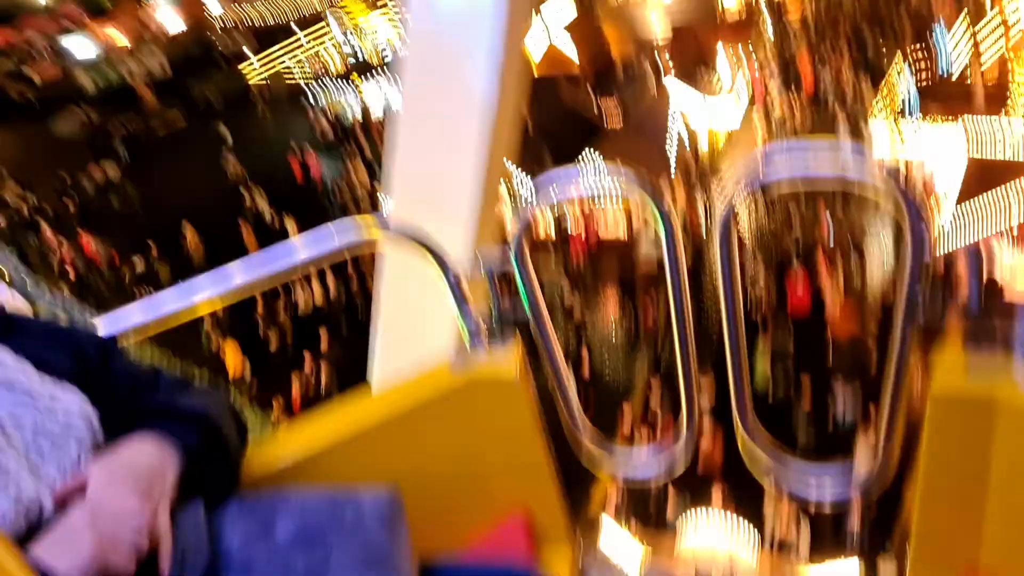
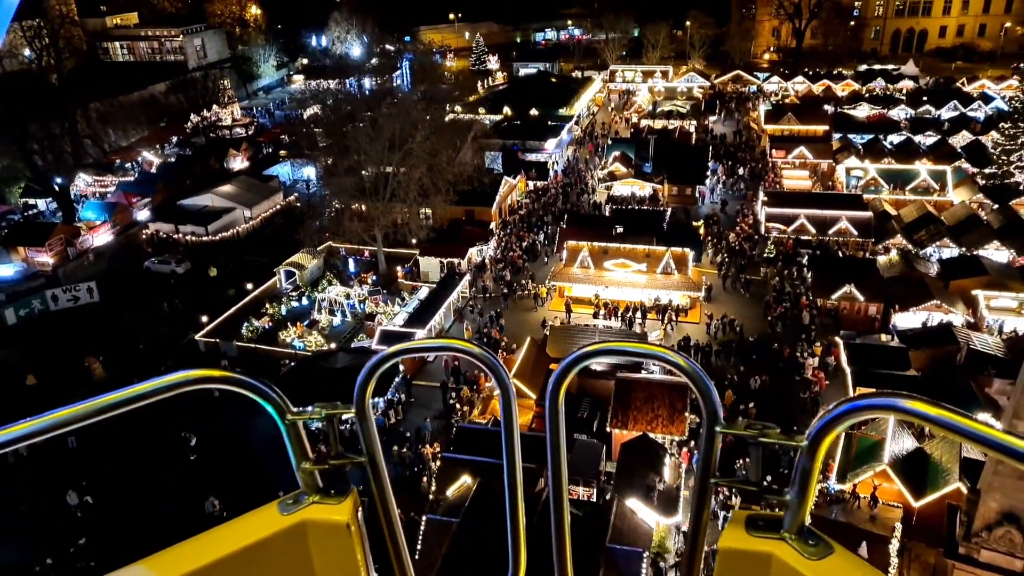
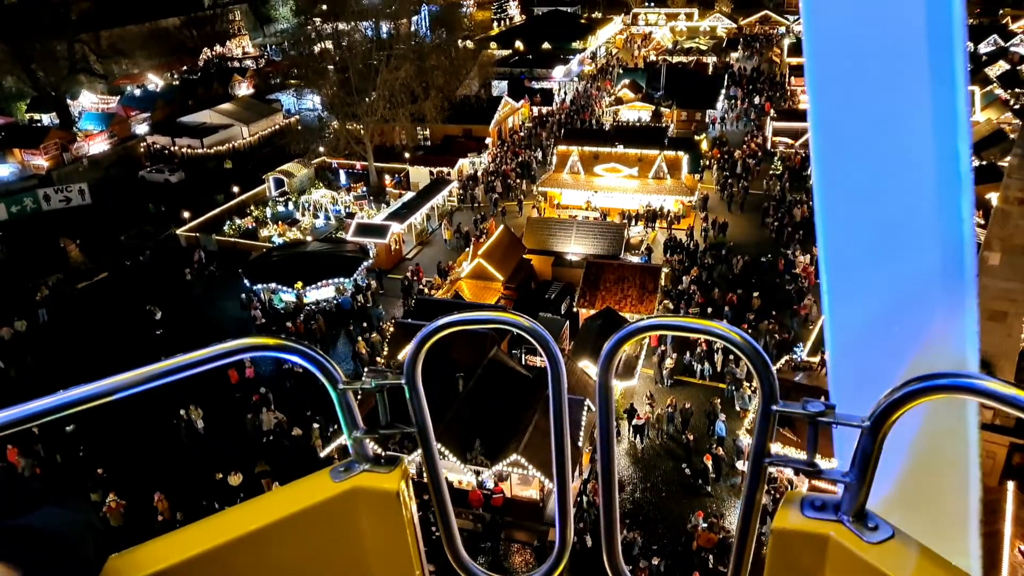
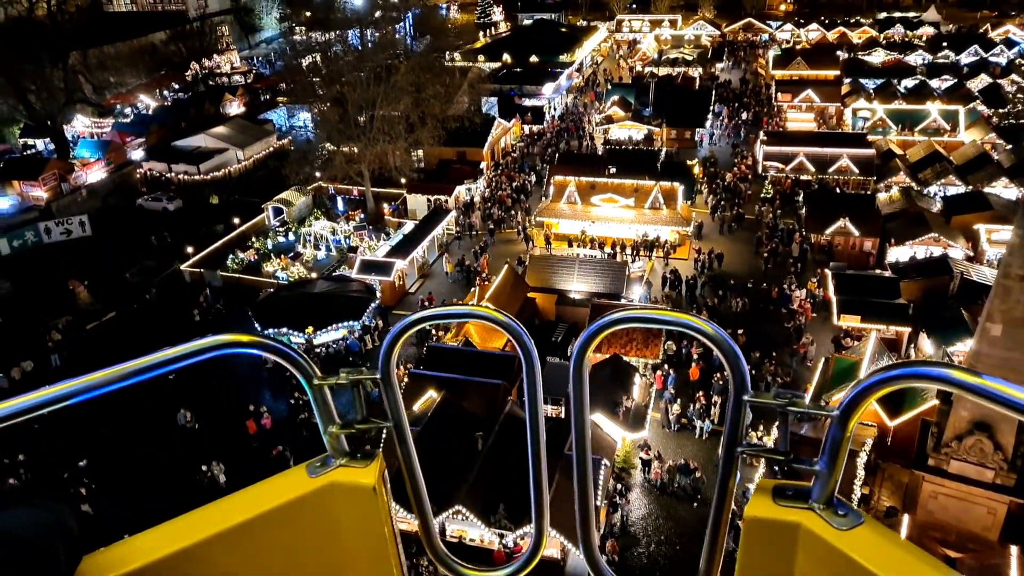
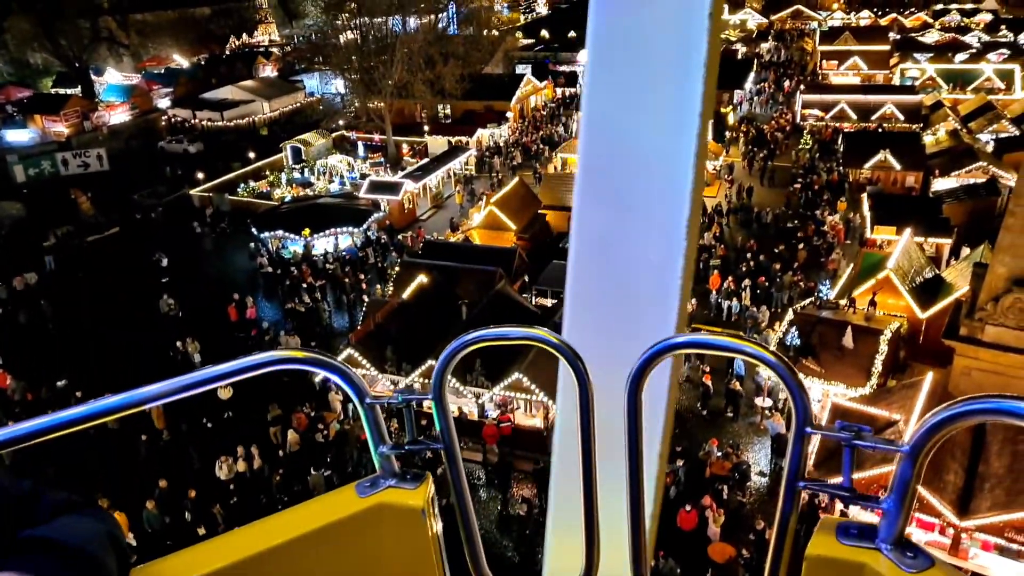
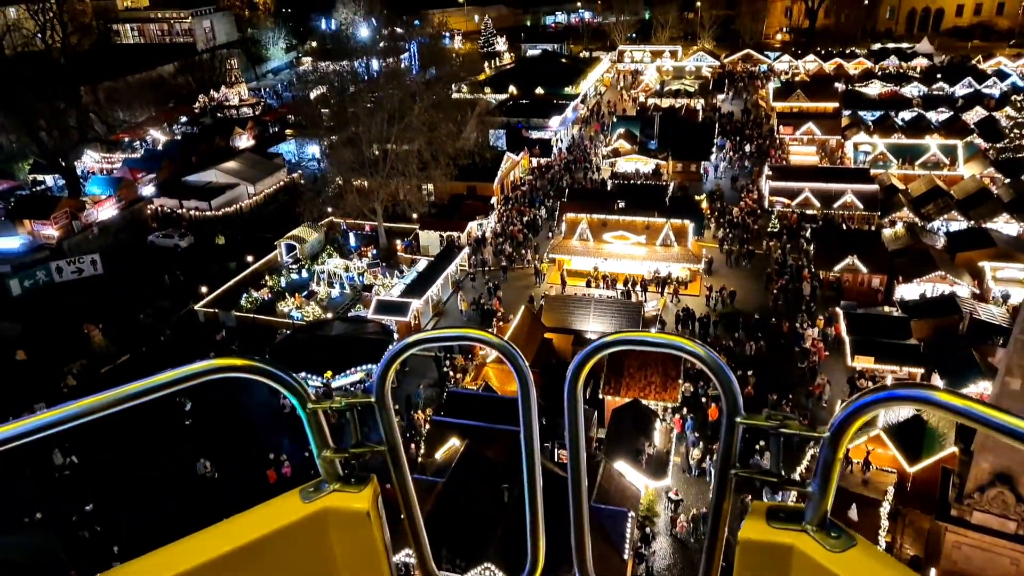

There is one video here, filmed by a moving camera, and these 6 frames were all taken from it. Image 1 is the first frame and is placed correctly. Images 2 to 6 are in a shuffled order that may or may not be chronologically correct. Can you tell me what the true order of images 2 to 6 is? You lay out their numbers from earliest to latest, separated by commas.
5, 3, 4, 6, 2
